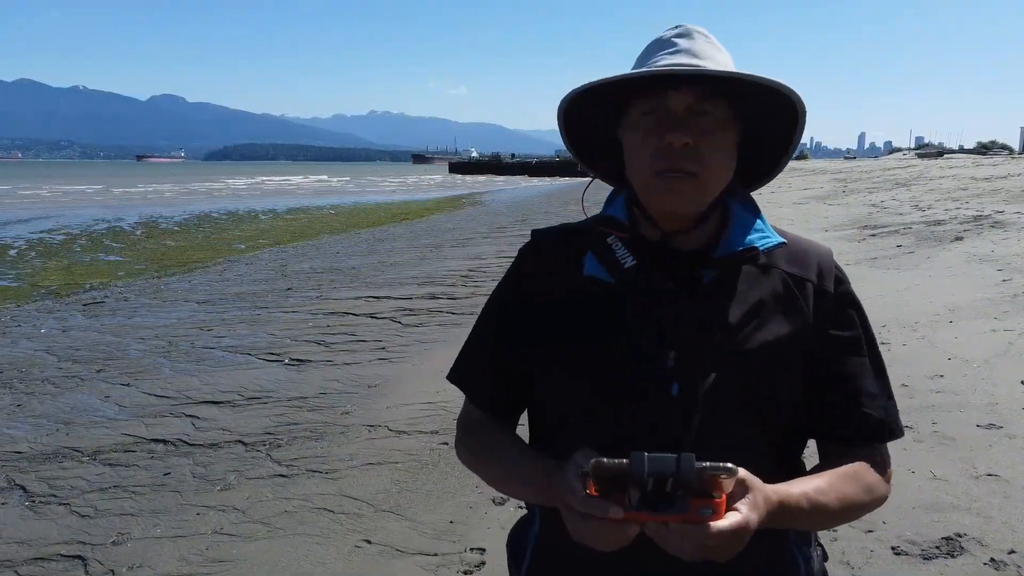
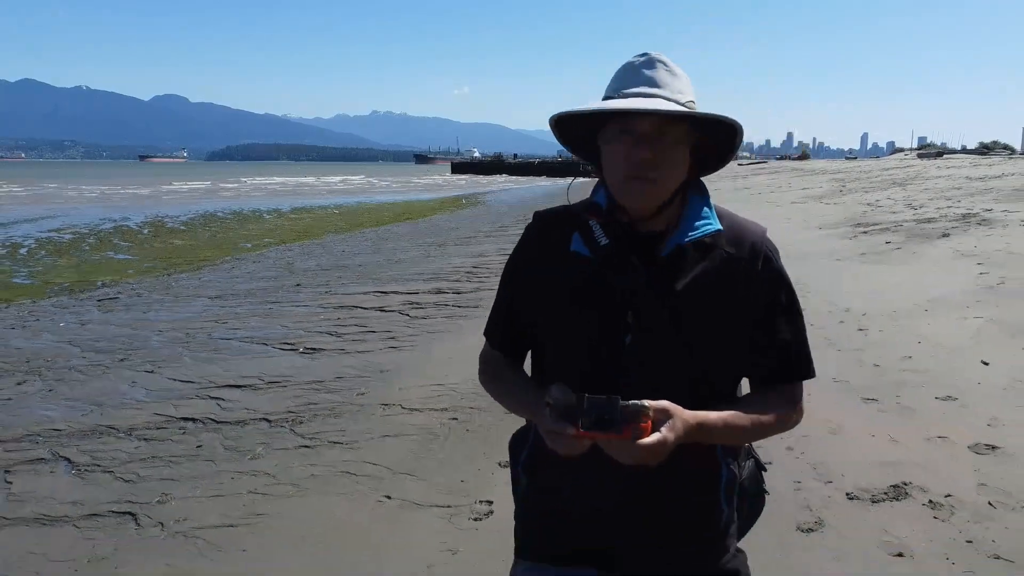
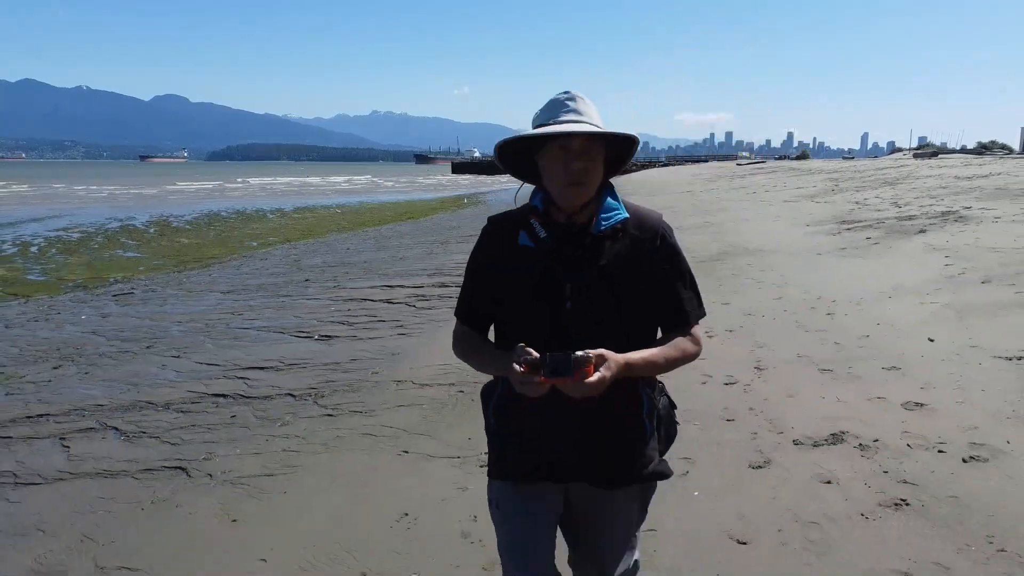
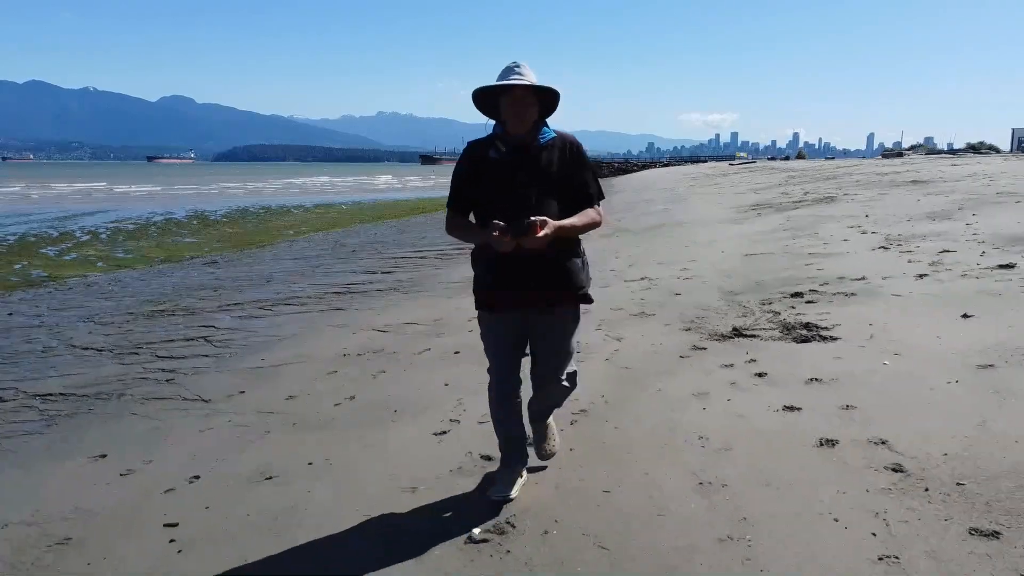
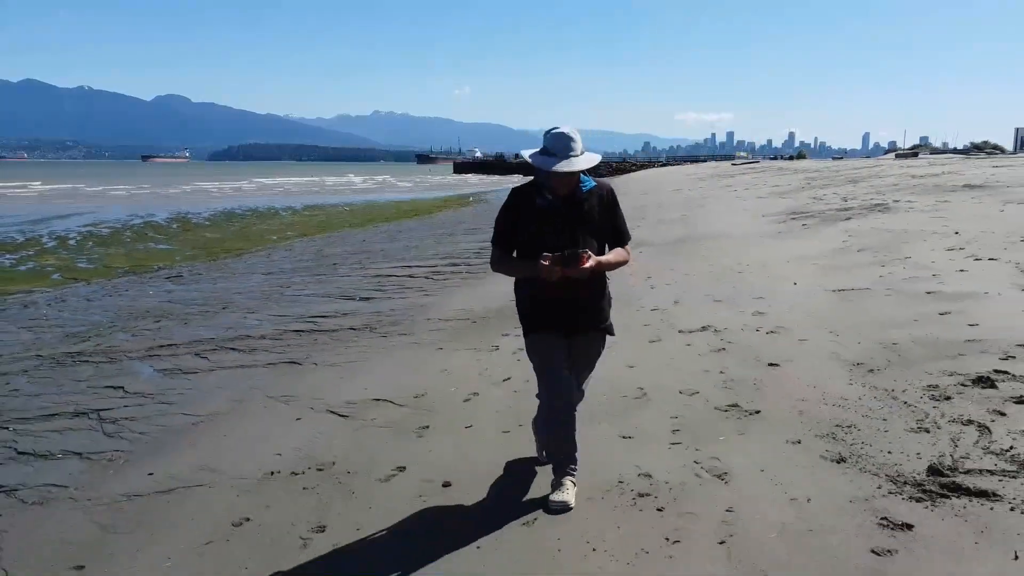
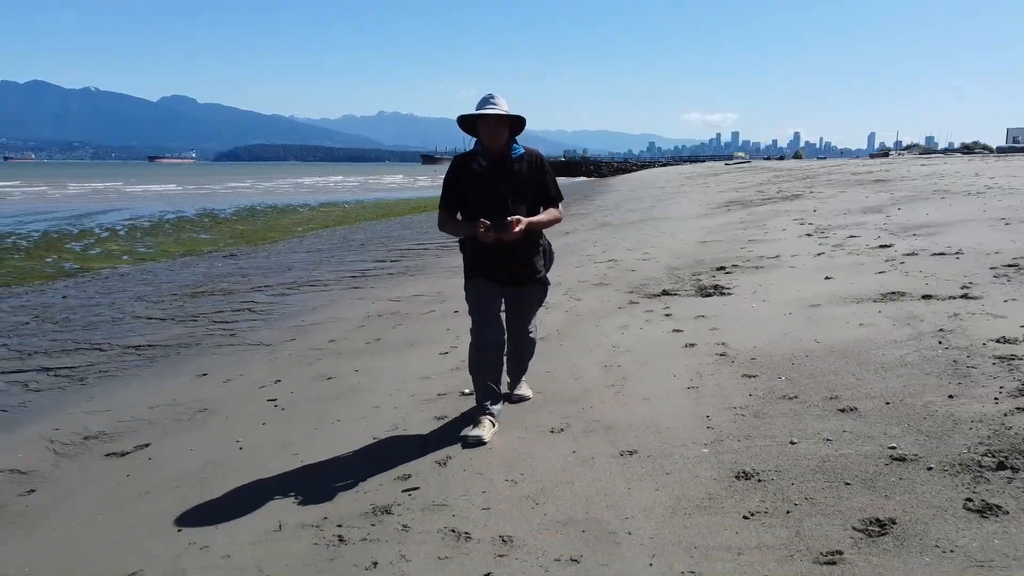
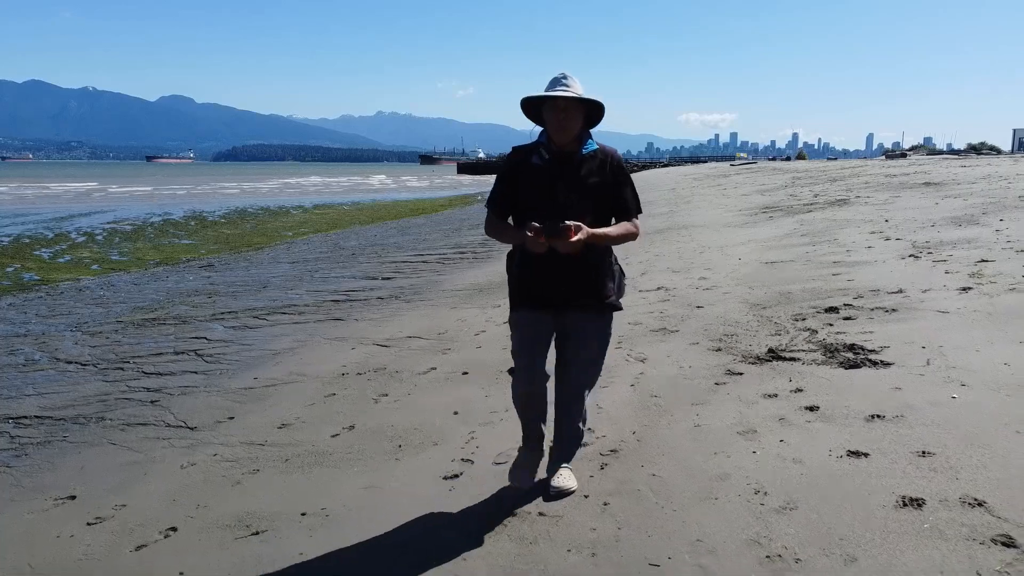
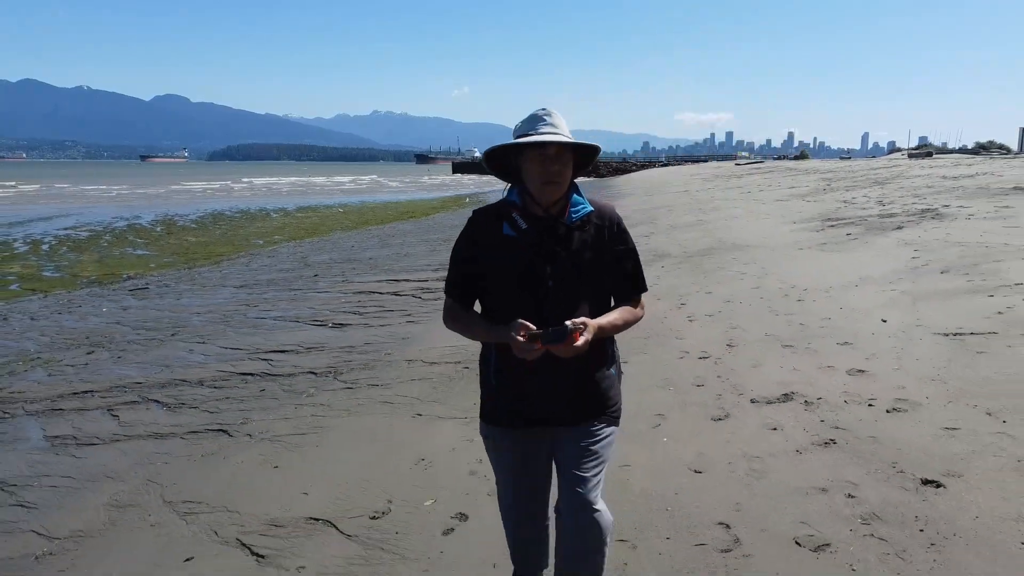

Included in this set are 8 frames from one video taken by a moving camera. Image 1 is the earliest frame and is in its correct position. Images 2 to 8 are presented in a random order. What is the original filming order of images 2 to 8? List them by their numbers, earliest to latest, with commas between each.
2, 3, 8, 5, 7, 4, 6
